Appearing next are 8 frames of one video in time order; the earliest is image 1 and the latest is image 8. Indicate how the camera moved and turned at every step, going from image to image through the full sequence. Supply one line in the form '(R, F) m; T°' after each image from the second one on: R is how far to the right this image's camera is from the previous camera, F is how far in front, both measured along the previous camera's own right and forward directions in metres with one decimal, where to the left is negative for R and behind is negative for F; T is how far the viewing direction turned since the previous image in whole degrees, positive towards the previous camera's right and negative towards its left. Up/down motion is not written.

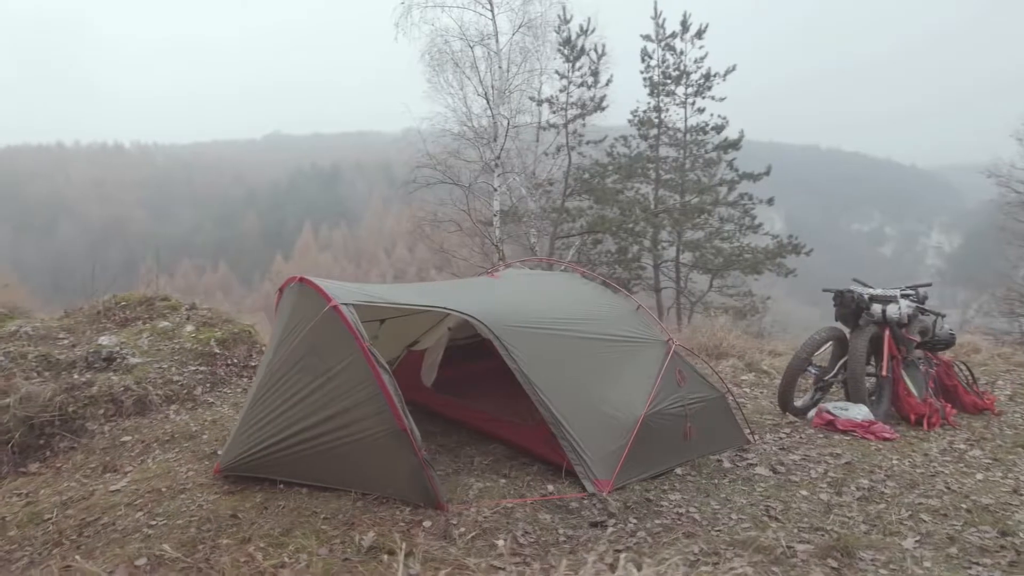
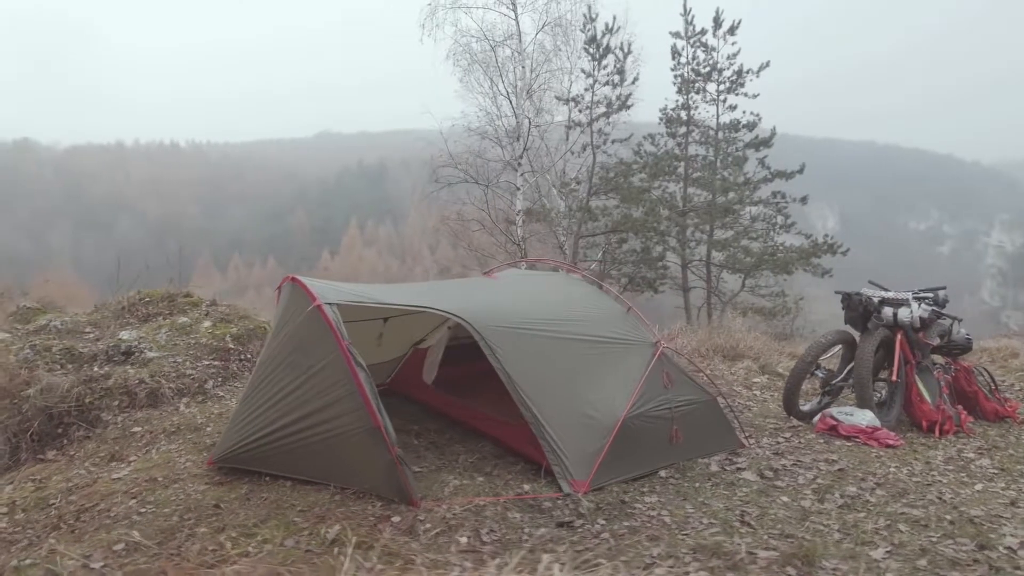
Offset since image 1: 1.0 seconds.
(+0.4, 0.0) m; -4°
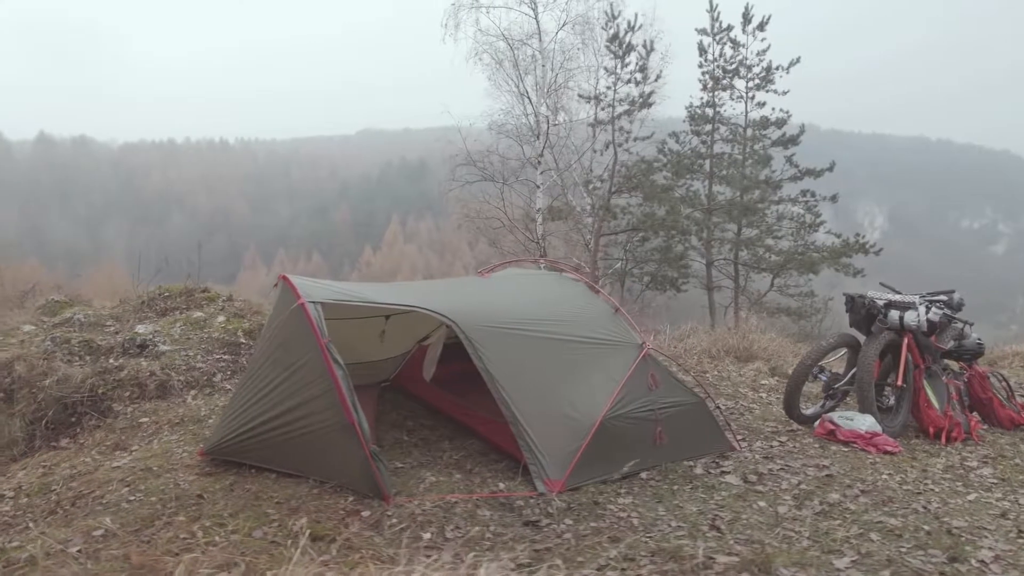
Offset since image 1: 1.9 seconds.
(+0.3, 0.0) m; -3°
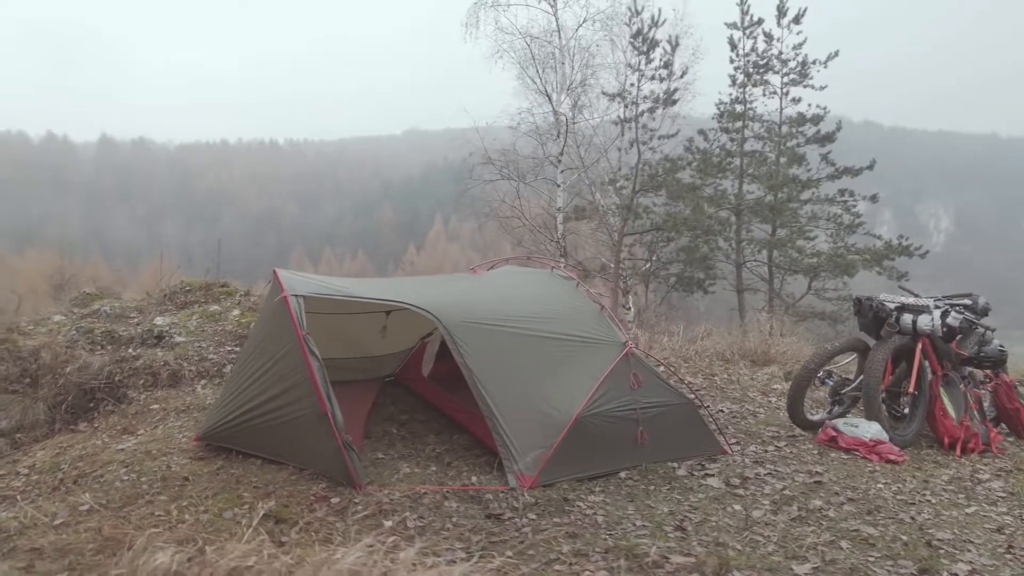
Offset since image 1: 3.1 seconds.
(+0.4, 0.0) m; -4°
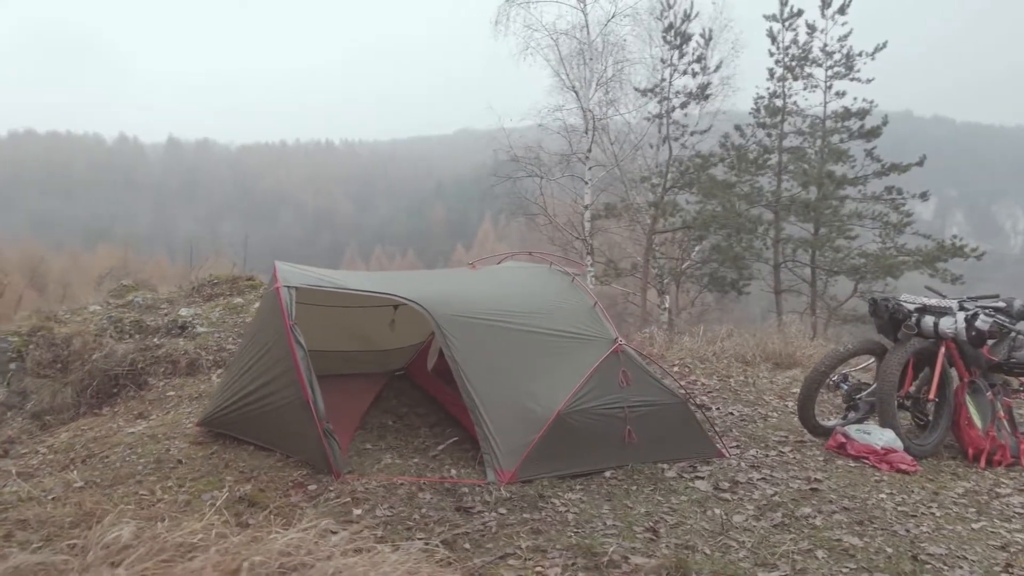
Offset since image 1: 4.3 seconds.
(+0.4, 0.0) m; -5°
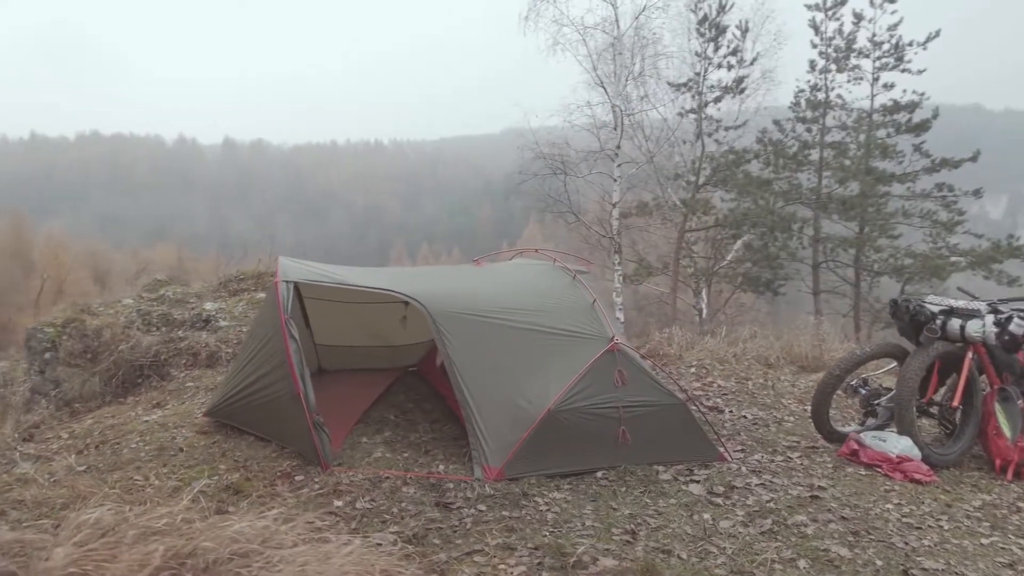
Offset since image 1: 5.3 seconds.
(+0.3, 0.0) m; -4°
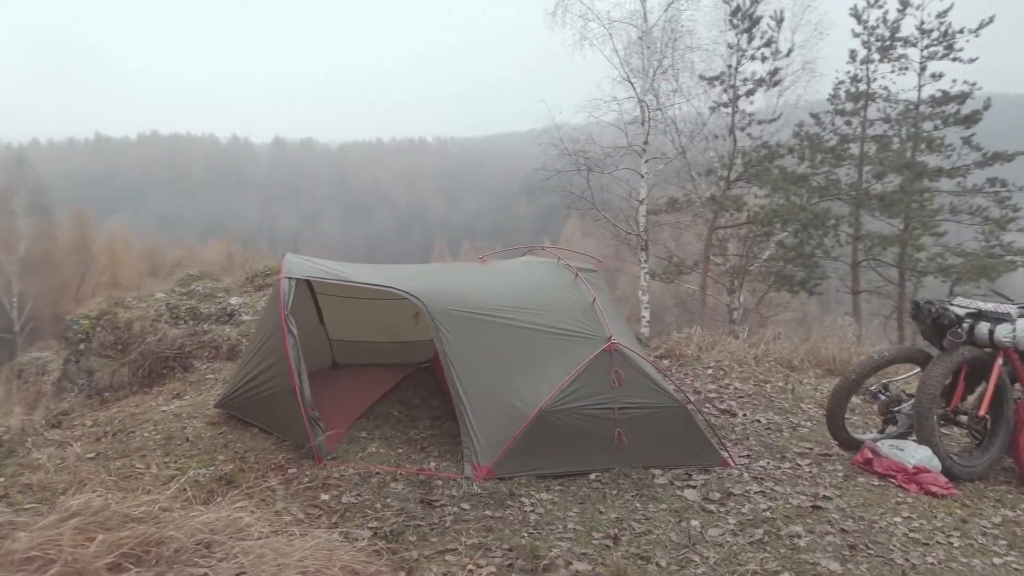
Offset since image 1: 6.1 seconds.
(+0.3, 0.0) m; -4°
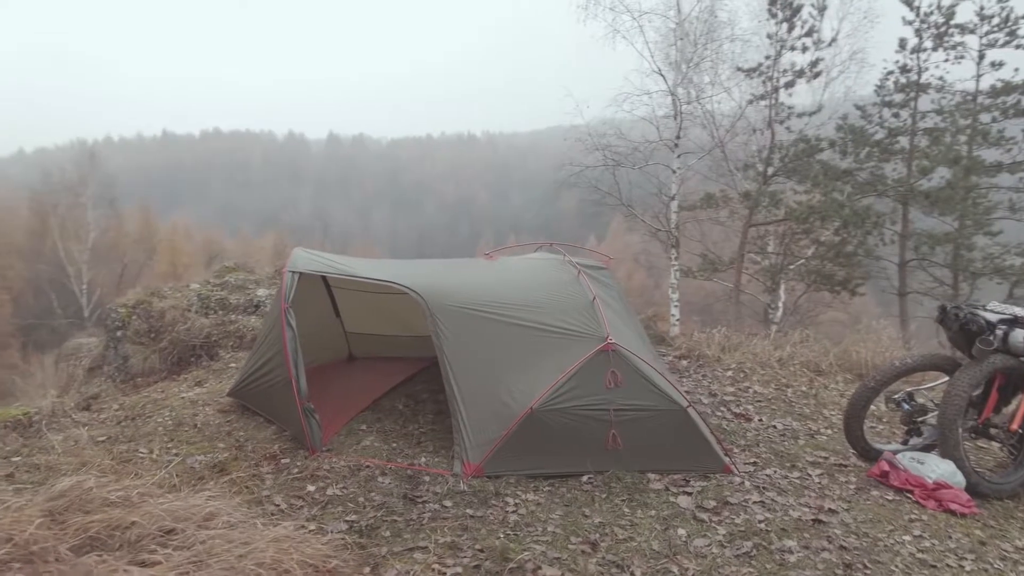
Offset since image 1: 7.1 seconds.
(+0.3, +0.1) m; -5°
